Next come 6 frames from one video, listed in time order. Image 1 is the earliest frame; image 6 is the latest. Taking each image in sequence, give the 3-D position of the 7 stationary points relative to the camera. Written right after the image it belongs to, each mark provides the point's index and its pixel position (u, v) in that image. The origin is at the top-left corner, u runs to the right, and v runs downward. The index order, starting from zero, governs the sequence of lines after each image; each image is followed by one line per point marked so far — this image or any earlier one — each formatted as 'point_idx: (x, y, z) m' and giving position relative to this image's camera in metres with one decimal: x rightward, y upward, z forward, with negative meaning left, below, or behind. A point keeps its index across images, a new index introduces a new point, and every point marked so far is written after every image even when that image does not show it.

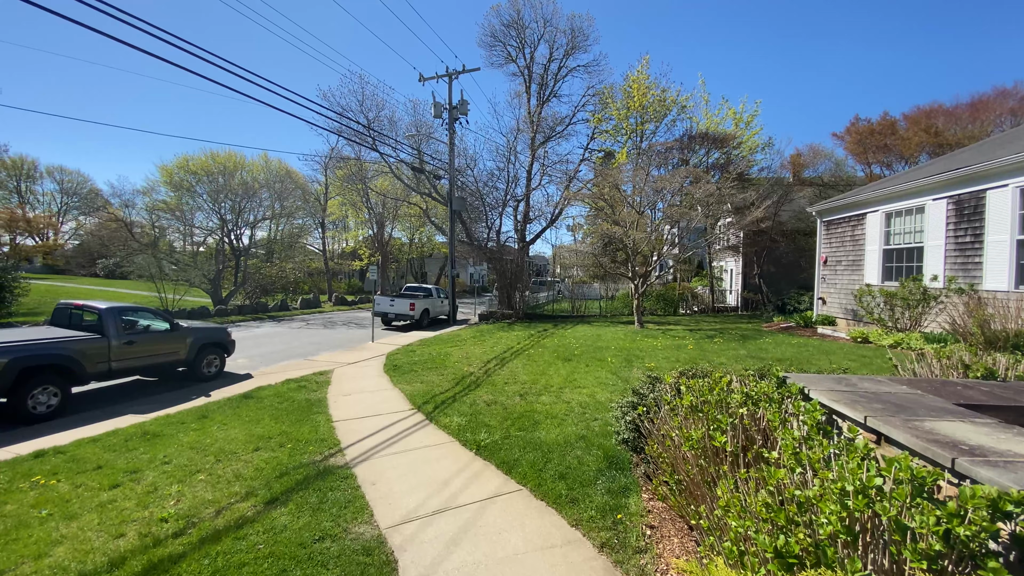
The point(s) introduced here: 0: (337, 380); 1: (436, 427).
0: (-3.6, -1.9, +9.1) m
1: (-0.9, -1.7, +5.5) m
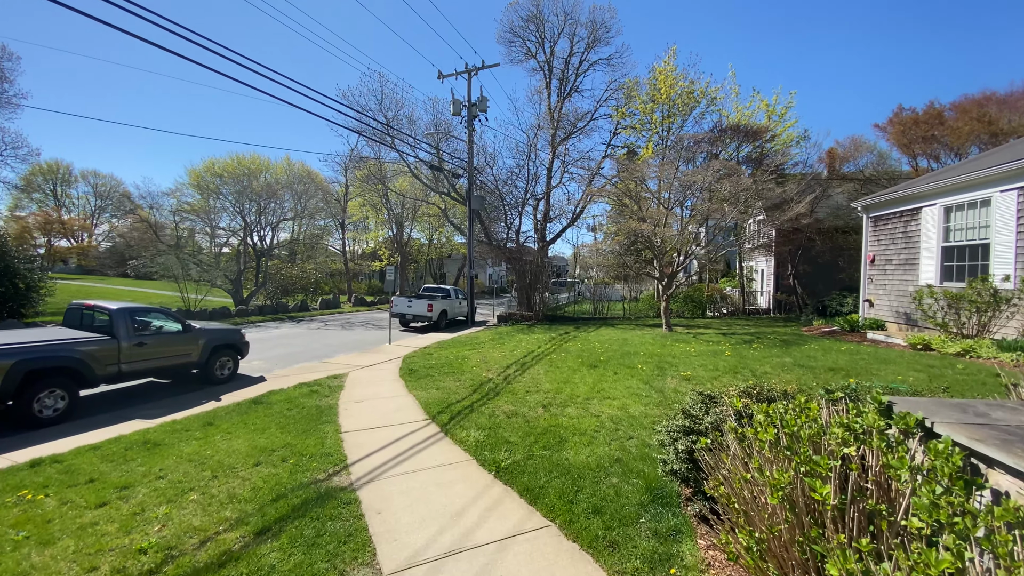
0: (-3.1, -1.9, +8.7) m
1: (-0.7, -1.8, +5.0) m
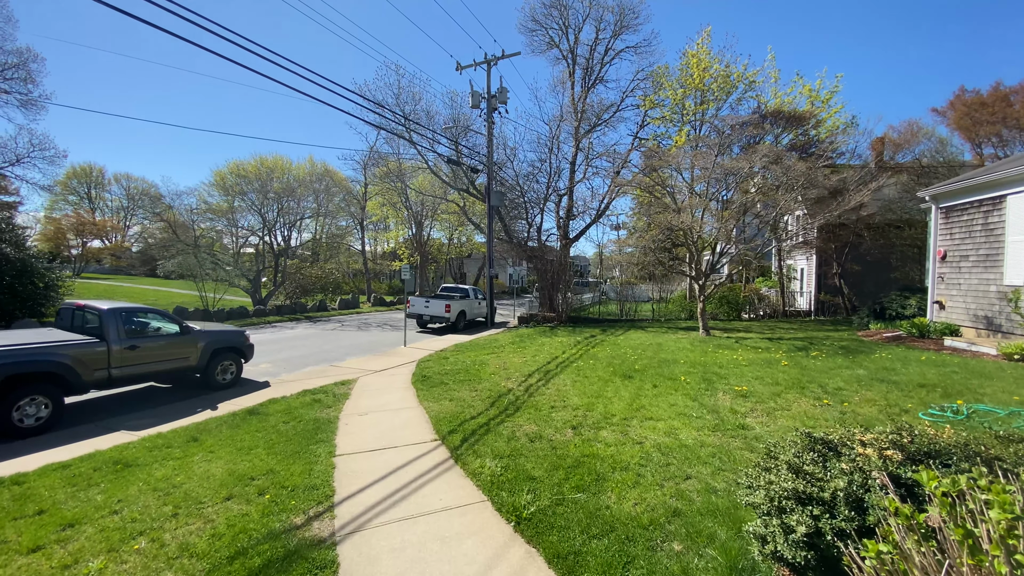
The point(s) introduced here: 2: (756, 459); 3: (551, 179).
0: (-2.7, -1.9, +7.9) m
1: (-0.5, -1.7, +4.1) m
2: (+2.1, -1.5, +3.9) m
3: (+1.7, +4.8, +19.2) m
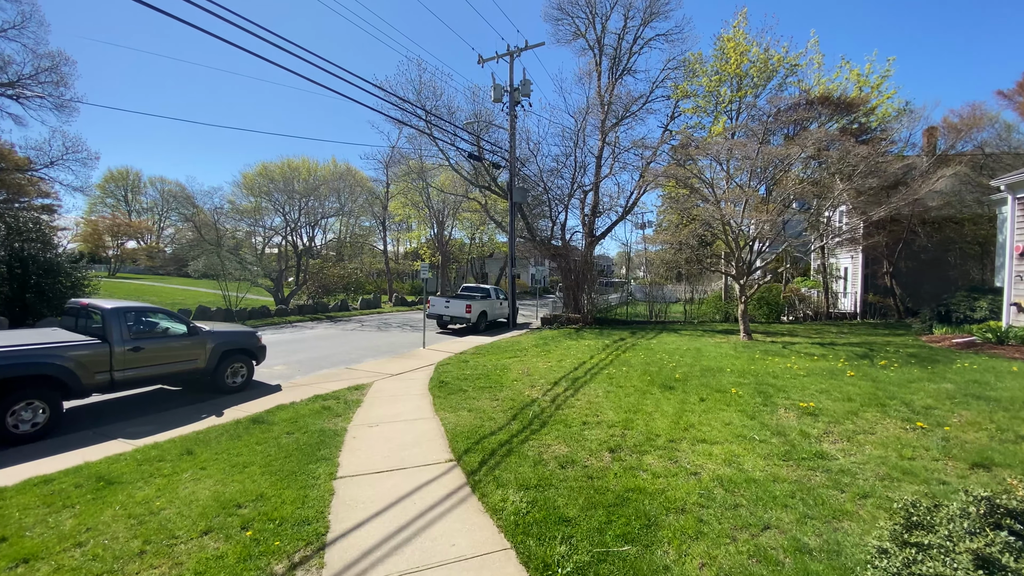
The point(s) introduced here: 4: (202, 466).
0: (-2.3, -1.9, +7.3) m
1: (-0.2, -1.7, +3.4) m
2: (+2.3, -1.5, +3.1) m
3: (+2.7, +4.8, +18.4) m
4: (-3.3, -1.9, +4.7) m
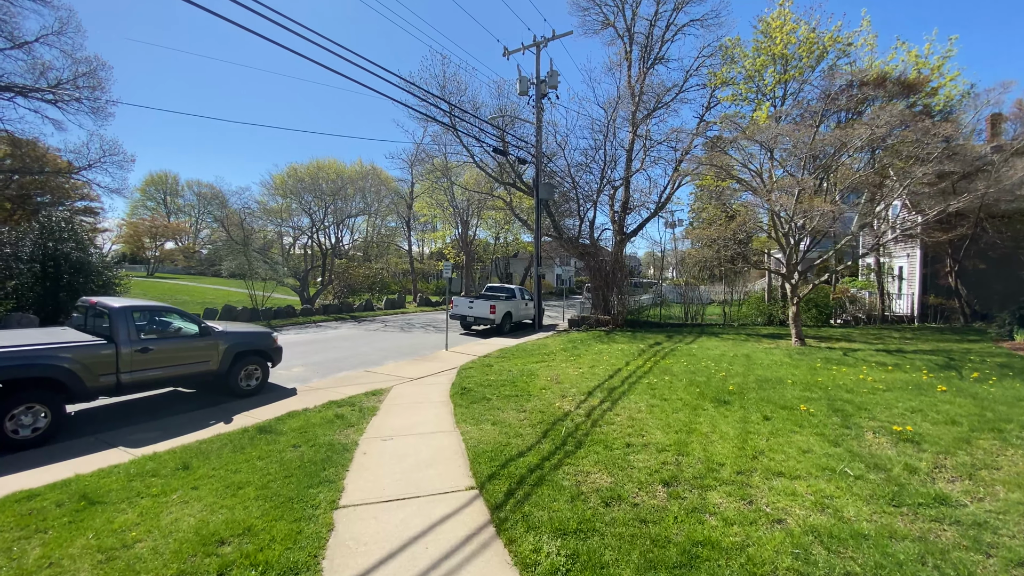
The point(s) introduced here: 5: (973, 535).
0: (-1.9, -1.8, +6.7) m
1: (0.0, -1.7, +2.7) m
2: (+2.5, -1.5, +2.2) m
3: (+3.7, +4.8, +17.6) m
4: (-3.0, -1.9, +4.2) m
5: (+2.8, -1.5, +2.7) m
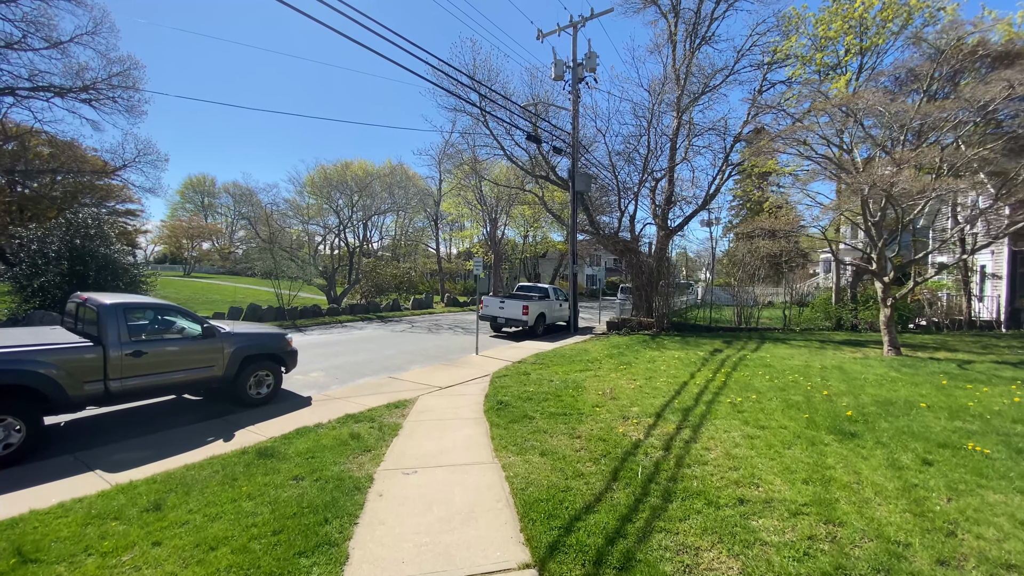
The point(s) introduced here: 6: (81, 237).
0: (-1.3, -1.8, +5.7) m
1: (+0.3, -1.6, +1.5) m
2: (+2.9, -1.4, +0.9) m
3: (+5.0, +4.8, +16.2) m
4: (-2.6, -1.8, +3.2) m
5: (+3.2, -1.4, +1.4) m
6: (-14.0, +1.6, +14.2) m
